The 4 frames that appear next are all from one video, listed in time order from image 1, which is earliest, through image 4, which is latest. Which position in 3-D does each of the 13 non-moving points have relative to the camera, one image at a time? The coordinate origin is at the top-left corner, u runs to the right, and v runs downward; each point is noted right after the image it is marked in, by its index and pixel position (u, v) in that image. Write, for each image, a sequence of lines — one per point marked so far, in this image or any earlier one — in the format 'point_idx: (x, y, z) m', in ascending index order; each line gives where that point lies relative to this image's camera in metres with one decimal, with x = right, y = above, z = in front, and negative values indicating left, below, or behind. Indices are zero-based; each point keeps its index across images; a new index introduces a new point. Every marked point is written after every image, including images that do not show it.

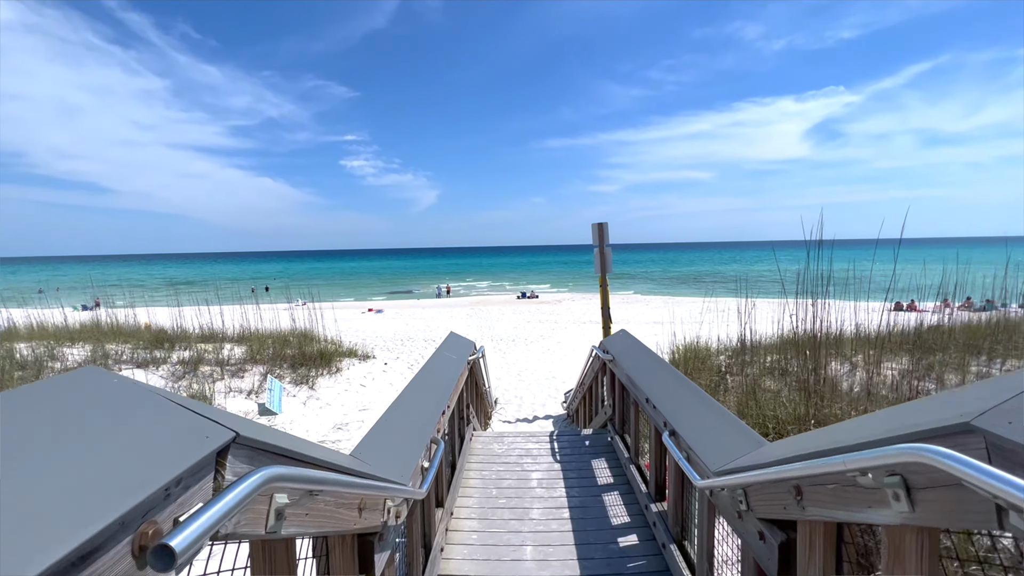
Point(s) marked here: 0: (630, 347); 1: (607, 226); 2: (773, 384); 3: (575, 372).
0: (+1.0, -0.5, +4.1) m
1: (+1.6, +1.1, +8.0) m
2: (+3.7, -1.3, +6.6) m
3: (+1.5, -2.0, +11.2) m
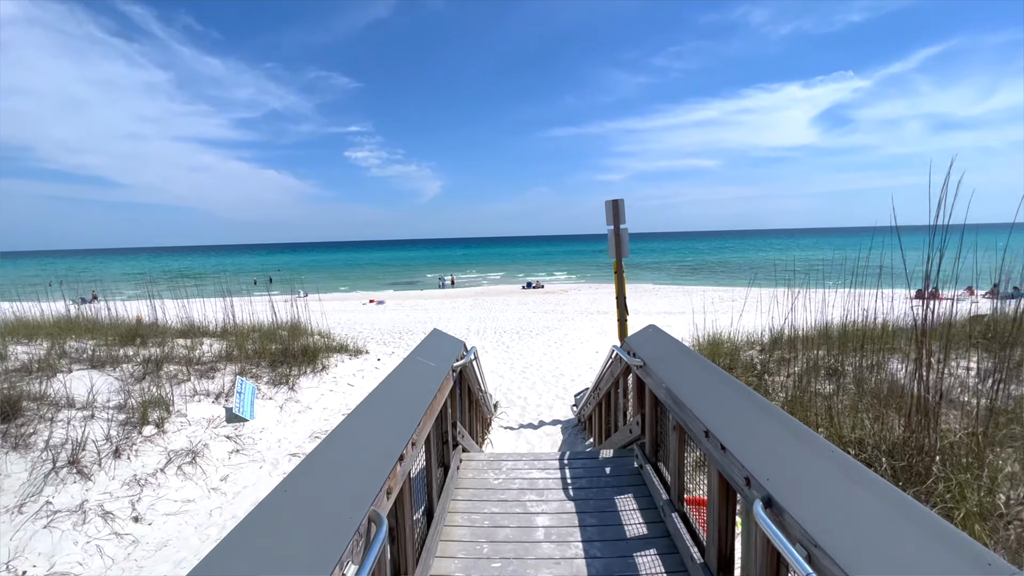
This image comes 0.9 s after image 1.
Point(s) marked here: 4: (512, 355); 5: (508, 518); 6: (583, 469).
0: (+1.0, -0.4, +3.1) m
1: (+1.6, +1.3, +6.9) m
2: (+3.7, -1.2, +5.6) m
3: (+1.6, -1.7, +10.2) m
4: (0.0, -1.7, +11.9) m
5: (0.0, -1.5, +3.0) m
6: (+0.5, -1.4, +3.6) m
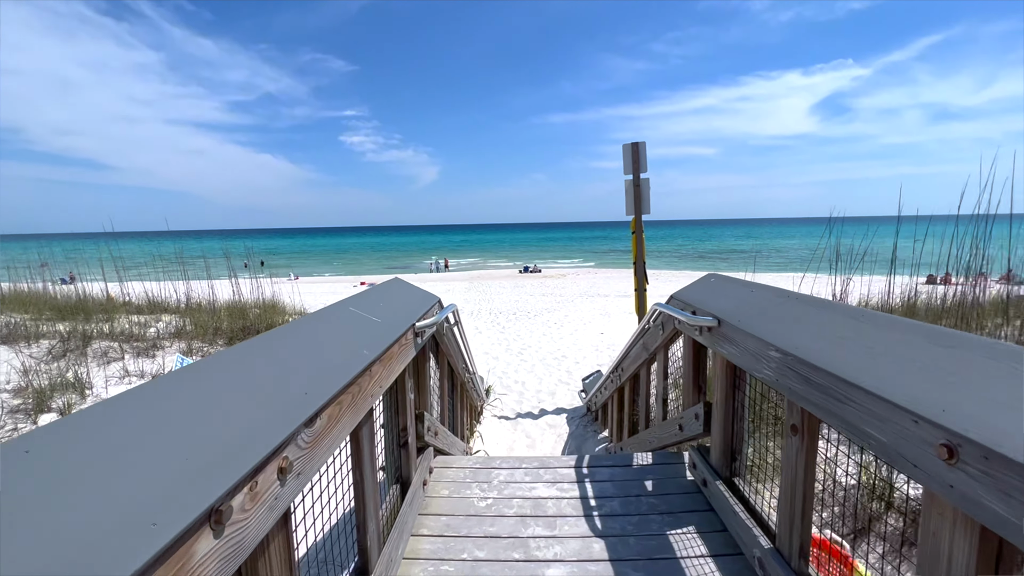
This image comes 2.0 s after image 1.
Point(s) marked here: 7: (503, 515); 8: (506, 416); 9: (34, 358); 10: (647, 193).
0: (+1.0, -0.1, +1.9) m
1: (+1.6, +1.7, +5.7) m
2: (+3.7, -0.8, +4.4) m
3: (+1.5, -1.2, +9.0) m
4: (-0.1, -1.1, +10.7) m
5: (-0.1, -1.1, +1.9) m
6: (+0.5, -1.0, +2.4) m
7: (0.0, -1.1, +2.2) m
8: (-0.1, -1.6, +5.8) m
9: (-5.8, -0.8, +5.7) m
10: (+1.6, +1.1, +5.7) m
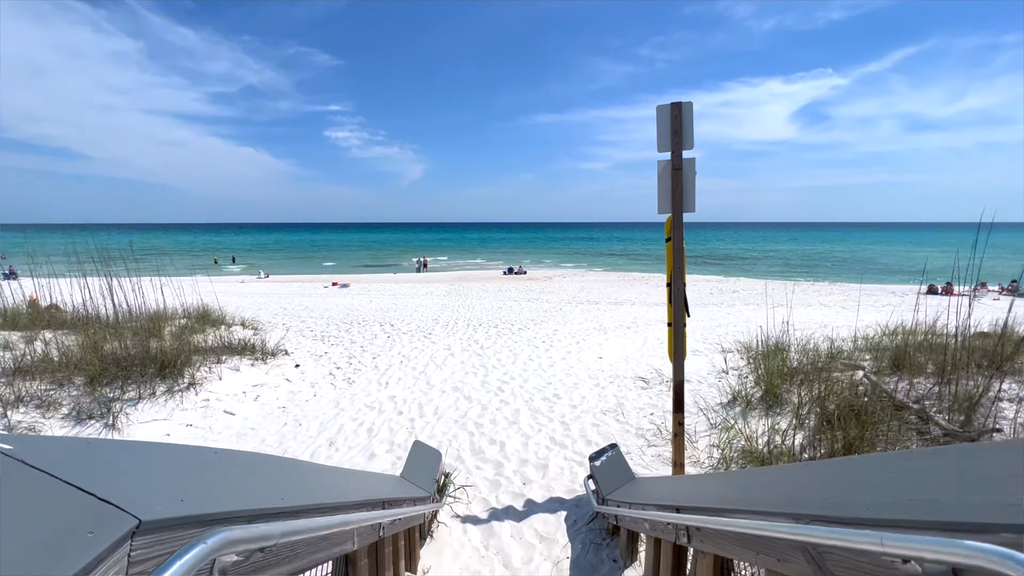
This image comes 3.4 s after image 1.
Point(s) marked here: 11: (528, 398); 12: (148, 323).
0: (+0.9, -0.3, 0.0) m
1: (+1.4, +1.4, +3.8) m
2: (+3.5, -1.1, +2.6) m
3: (+1.1, -1.5, +7.1) m
4: (-0.5, -1.4, +8.7) m
5: (-0.2, -1.4, -0.1) m
6: (+0.4, -1.3, +0.5) m
7: (-0.2, -1.3, +0.2) m
8: (-0.3, -1.8, +3.8) m
9: (-6.0, -1.0, +3.5) m
10: (+1.4, +0.9, +3.8) m
11: (+0.2, -1.5, +6.6) m
12: (-7.0, -0.6, +9.2) m
